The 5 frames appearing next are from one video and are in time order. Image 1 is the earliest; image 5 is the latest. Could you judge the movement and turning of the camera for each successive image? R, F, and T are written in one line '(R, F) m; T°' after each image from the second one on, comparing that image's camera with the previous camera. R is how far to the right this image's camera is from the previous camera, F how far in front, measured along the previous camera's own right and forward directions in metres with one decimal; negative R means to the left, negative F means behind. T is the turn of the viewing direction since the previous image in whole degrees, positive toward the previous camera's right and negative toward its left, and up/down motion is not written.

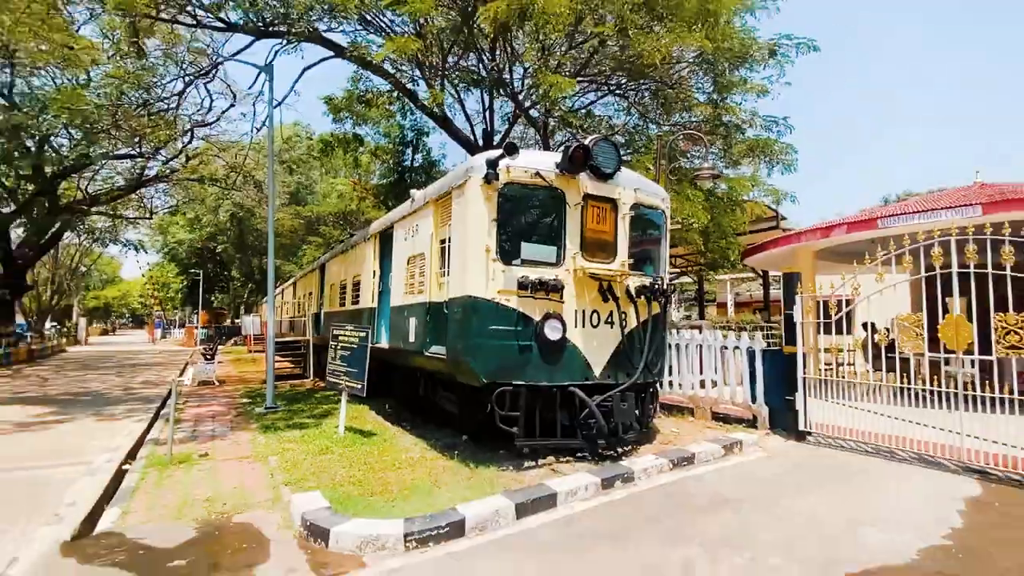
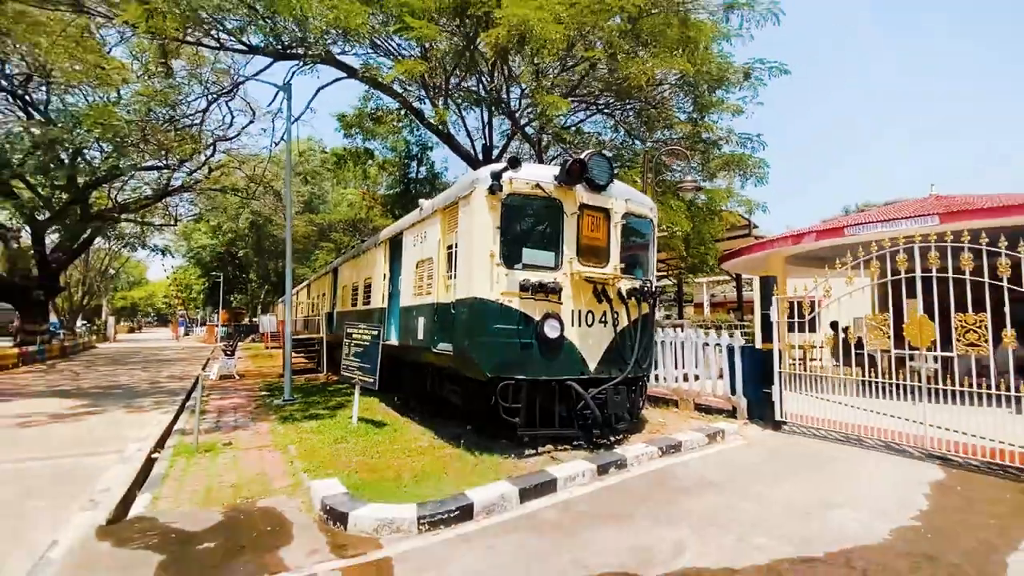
(+0.1, -0.5) m; -1°
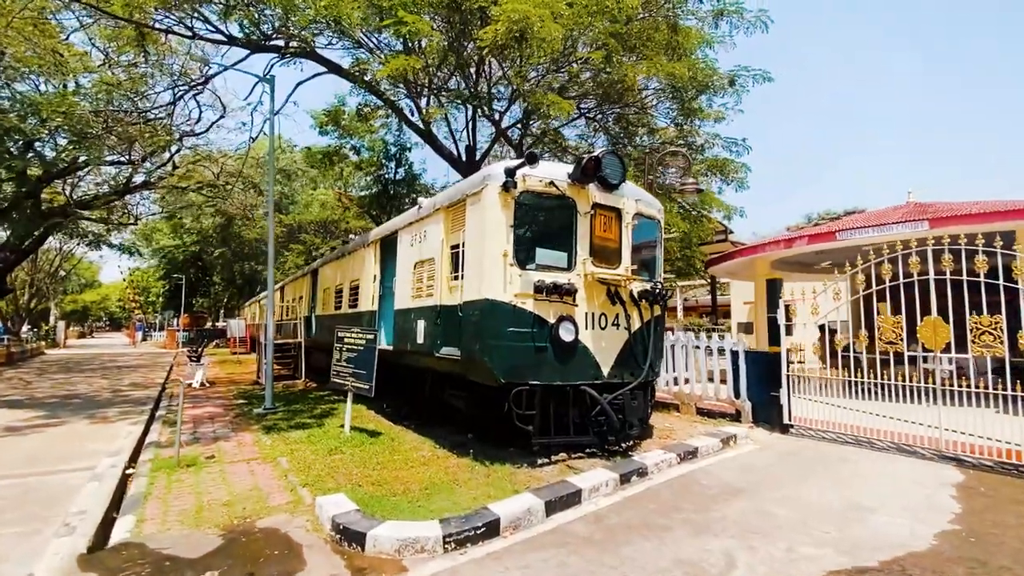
(-0.5, +0.3) m; +4°
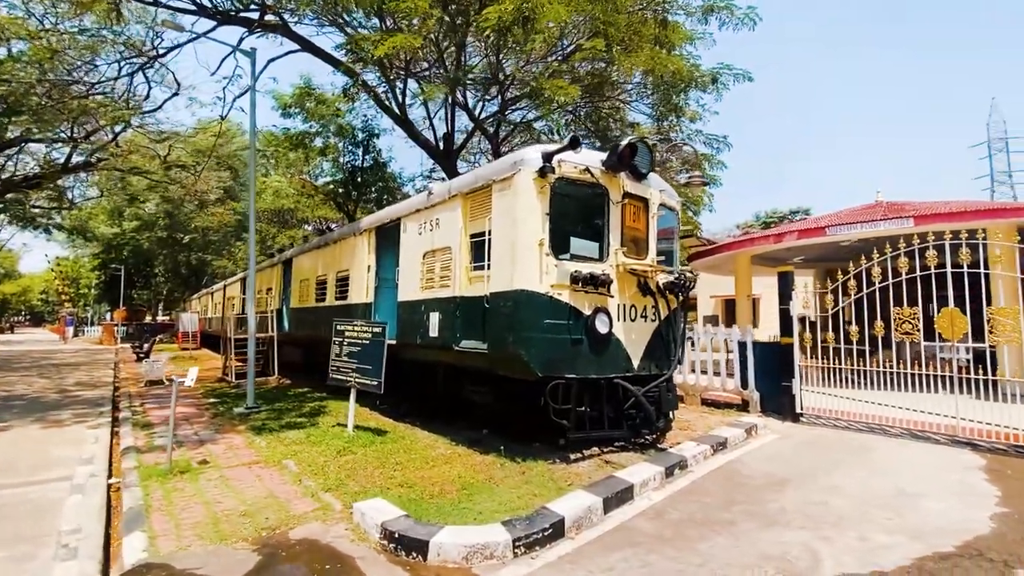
(-1.0, +0.3) m; +6°
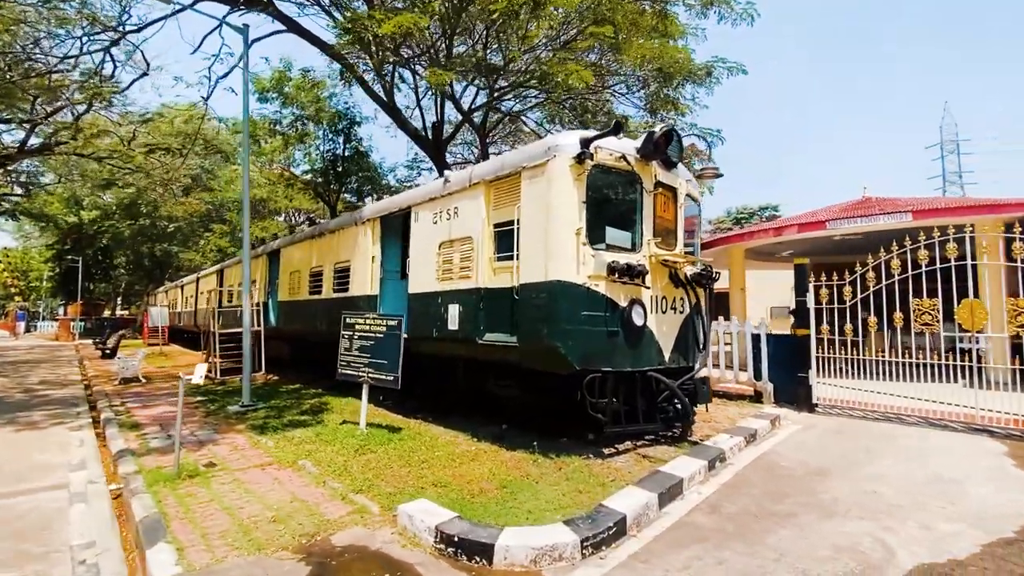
(-0.7, +0.2) m; +4°
